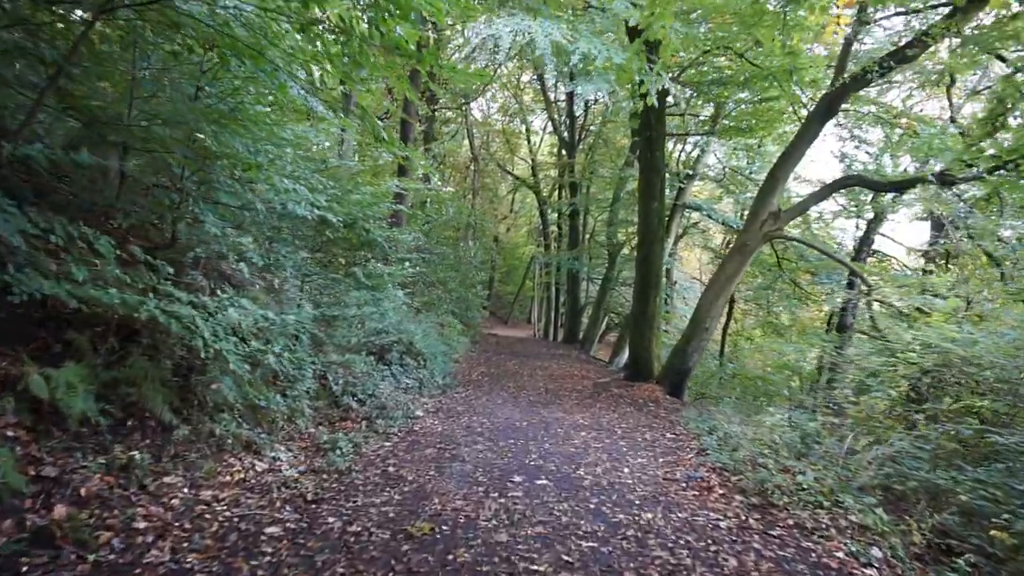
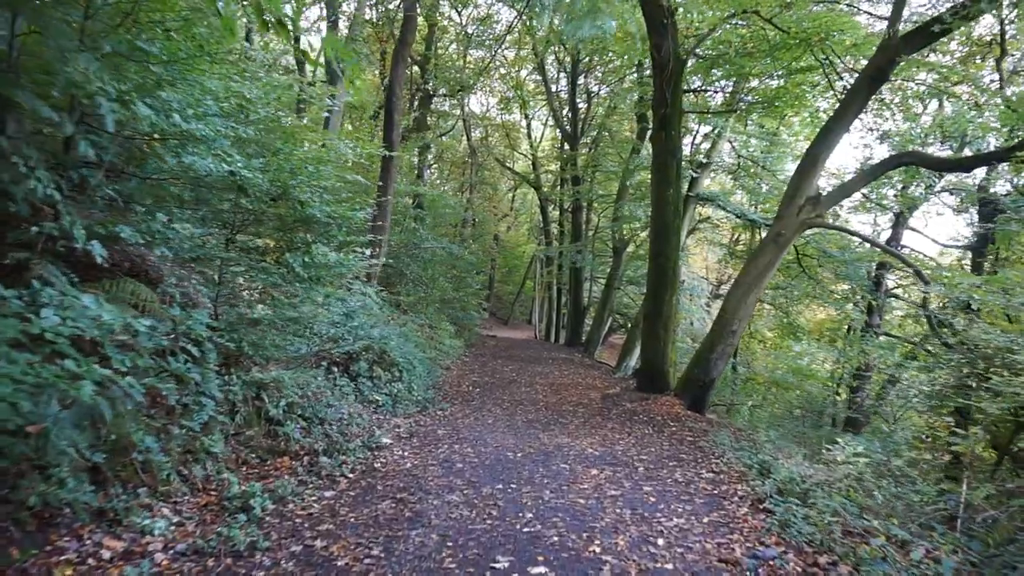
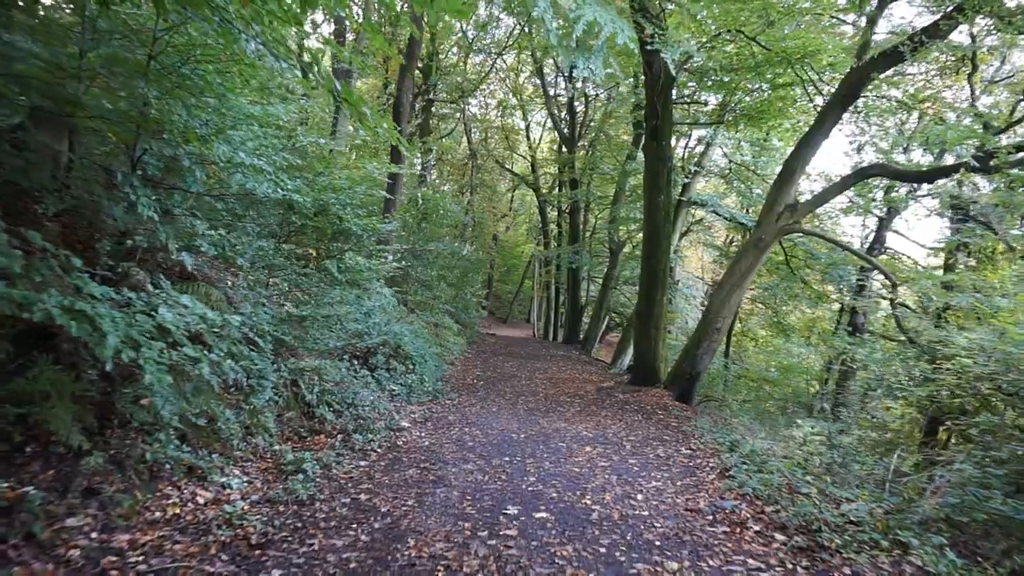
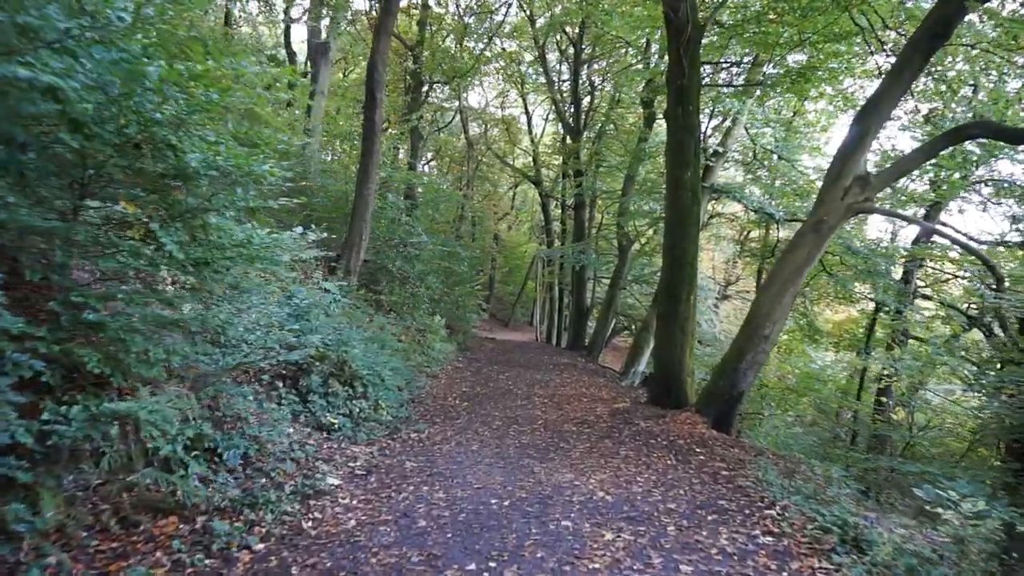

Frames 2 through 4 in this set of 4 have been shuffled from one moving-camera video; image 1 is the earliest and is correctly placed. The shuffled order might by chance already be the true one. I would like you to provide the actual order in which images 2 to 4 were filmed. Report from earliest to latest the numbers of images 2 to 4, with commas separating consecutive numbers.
3, 2, 4
